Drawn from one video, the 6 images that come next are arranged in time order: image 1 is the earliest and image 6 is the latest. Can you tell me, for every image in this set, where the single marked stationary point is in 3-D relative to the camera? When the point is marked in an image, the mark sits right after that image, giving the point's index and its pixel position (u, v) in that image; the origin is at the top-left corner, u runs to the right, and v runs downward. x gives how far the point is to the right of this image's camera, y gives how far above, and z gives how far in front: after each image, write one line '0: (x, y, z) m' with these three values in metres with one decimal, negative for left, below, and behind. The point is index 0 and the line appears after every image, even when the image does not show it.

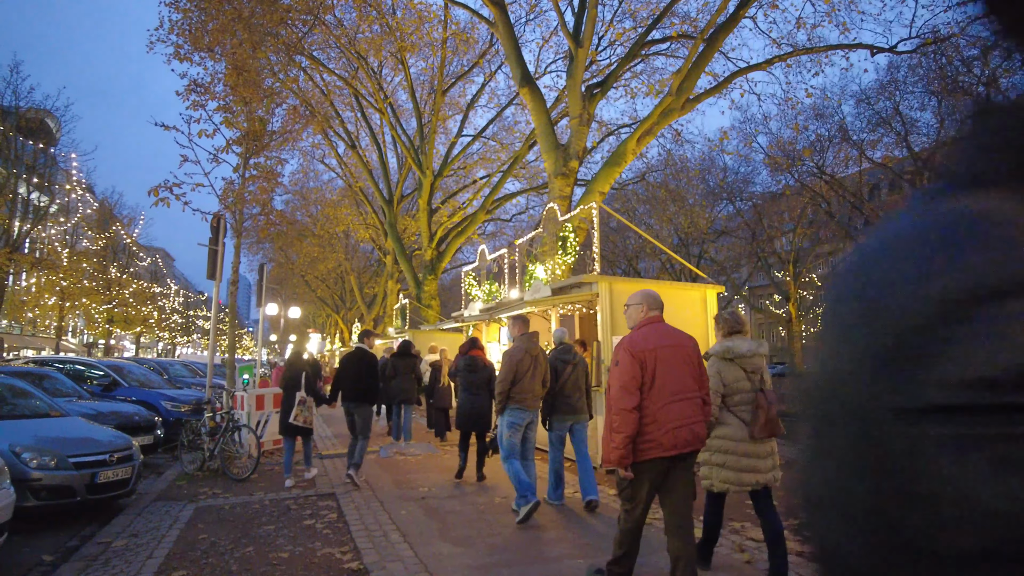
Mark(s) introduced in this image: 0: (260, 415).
0: (-4.1, -2.0, +10.3) m
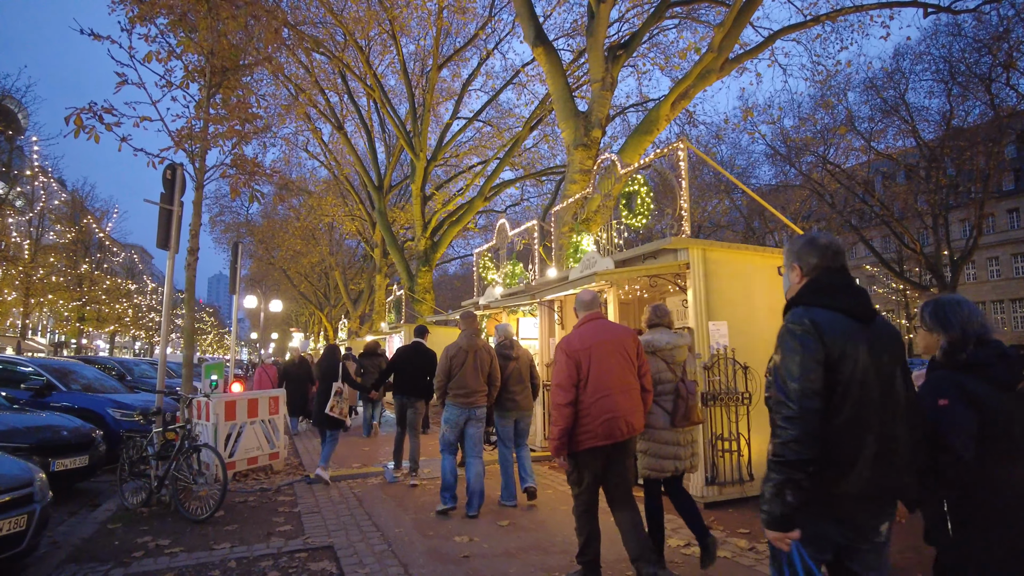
0: (-3.6, -1.7, +8.0) m
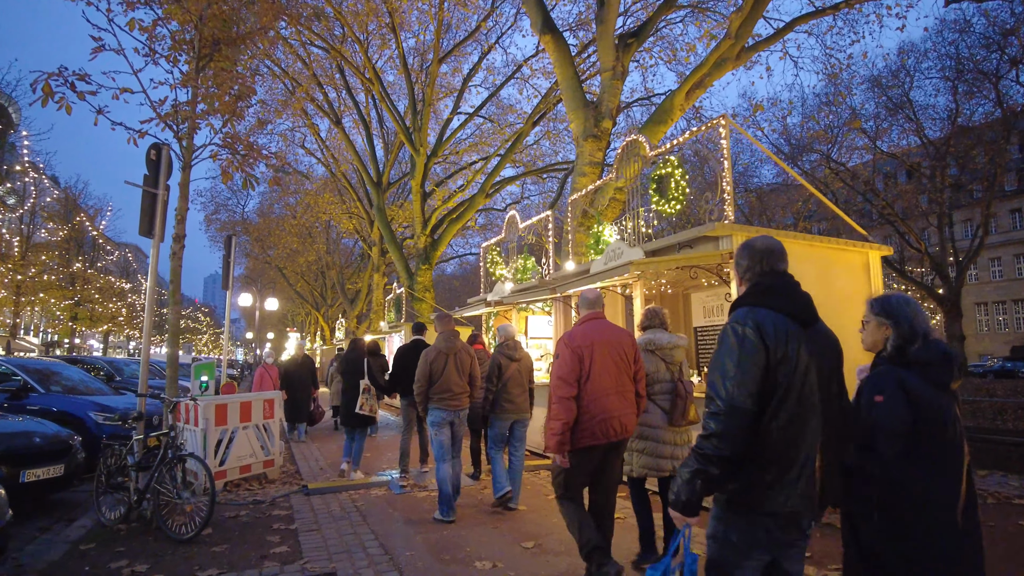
0: (-3.4, -1.7, +7.3) m
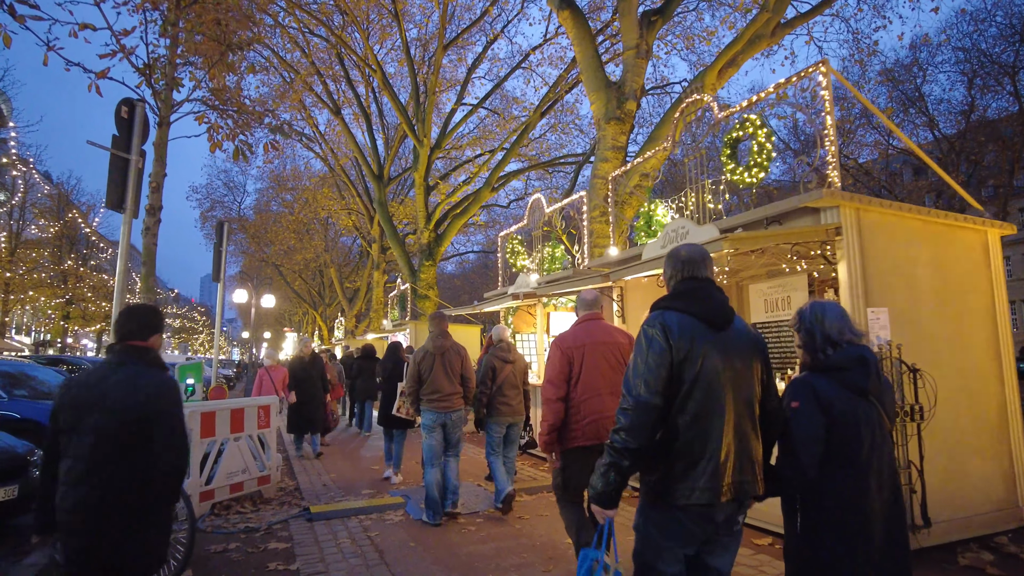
0: (-3.0, -1.5, +6.2) m
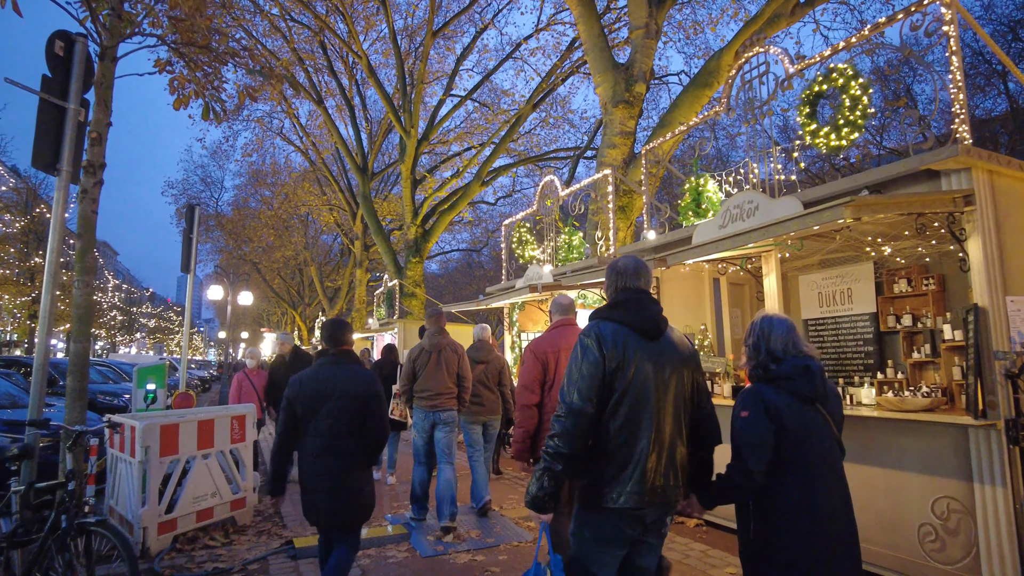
0: (-2.8, -1.4, +5.1) m
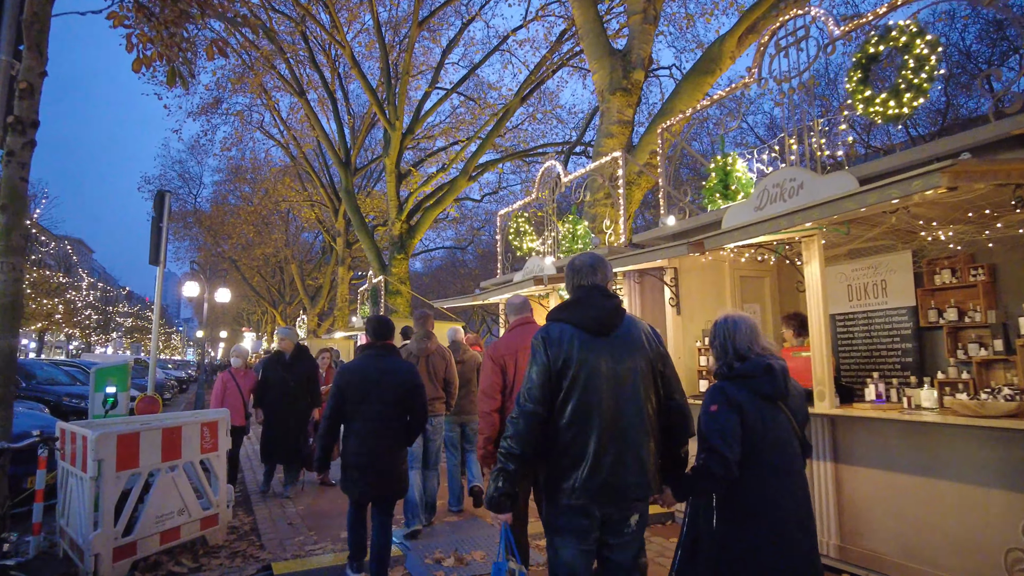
0: (-2.7, -1.3, +4.5) m
